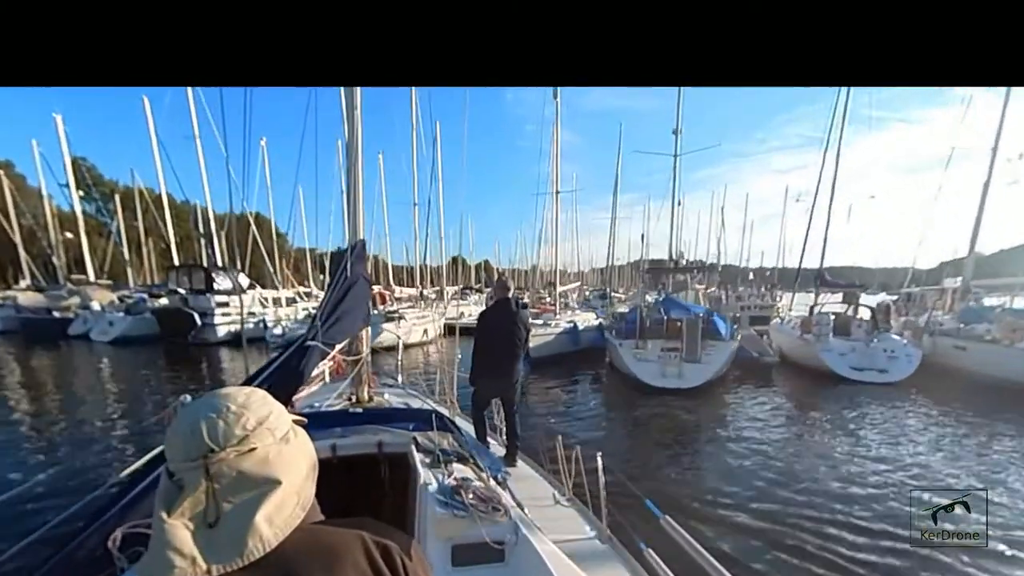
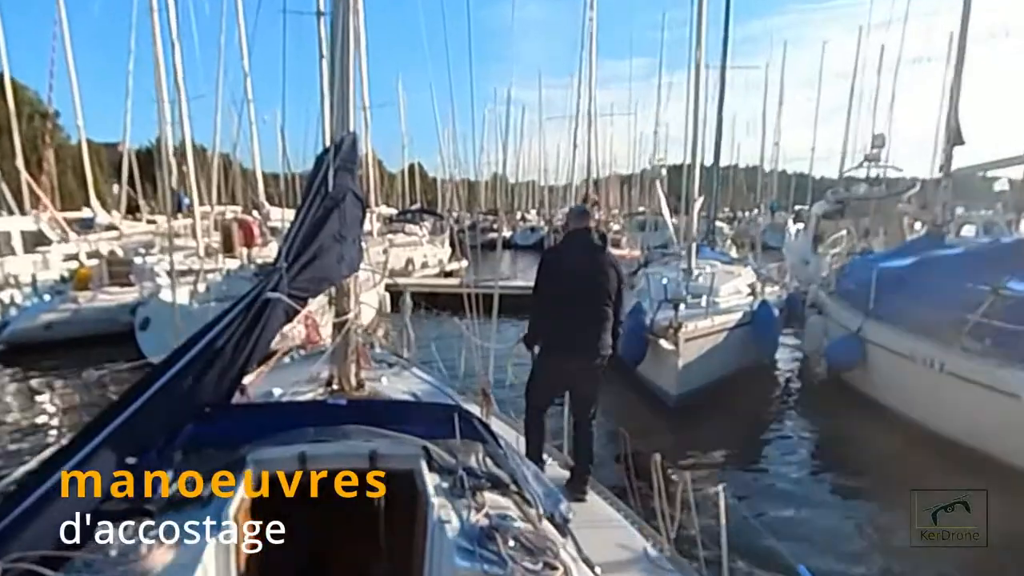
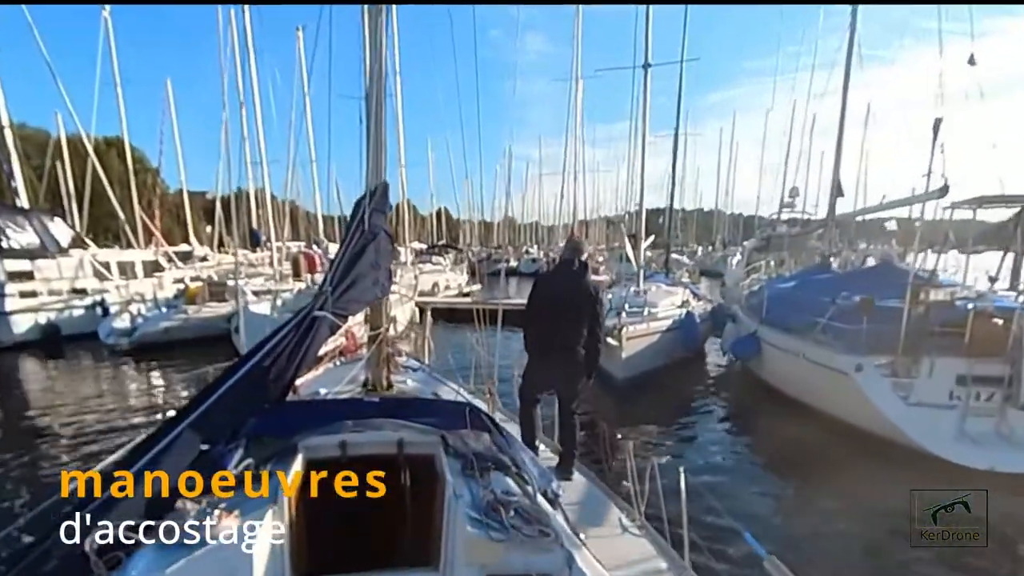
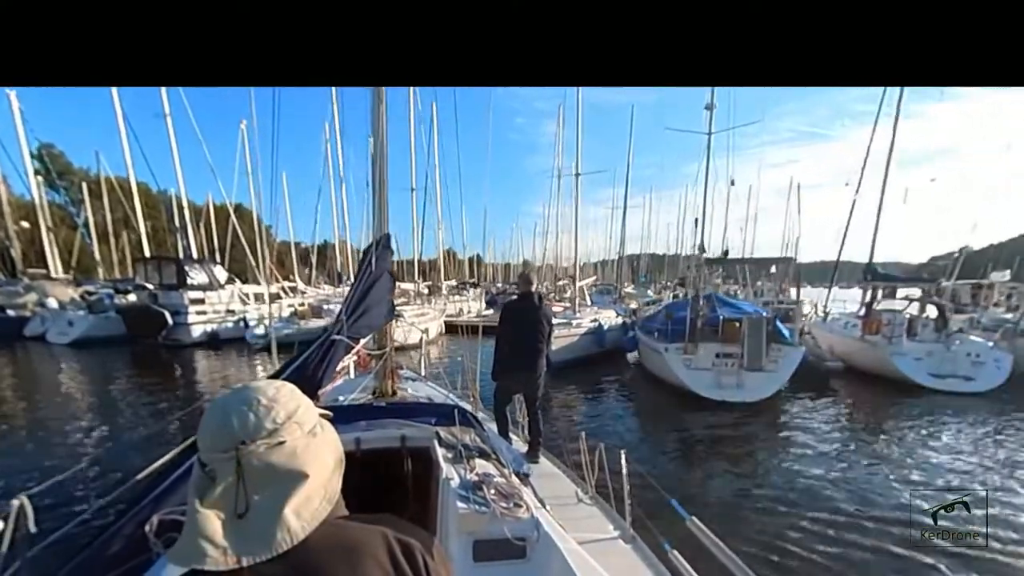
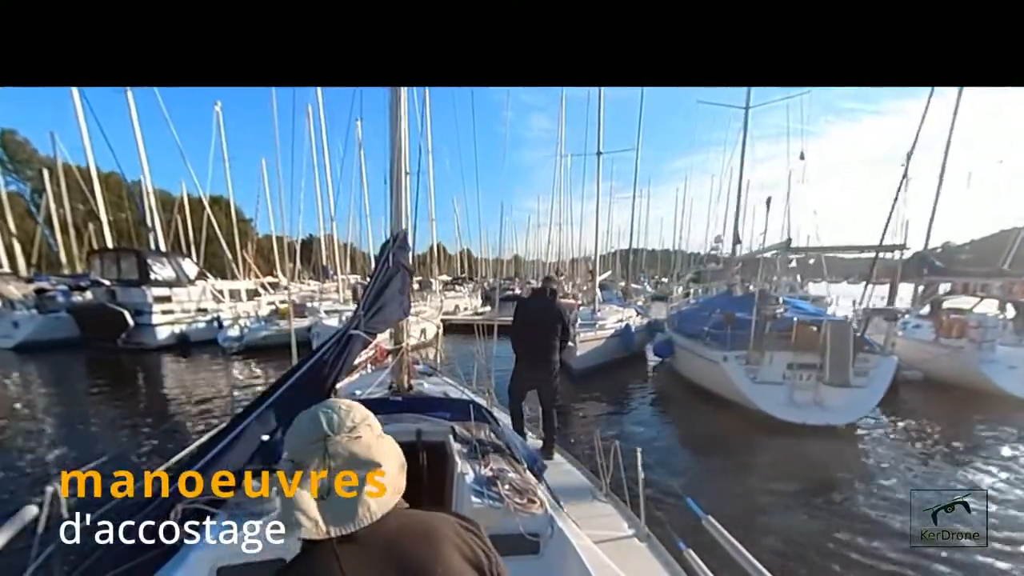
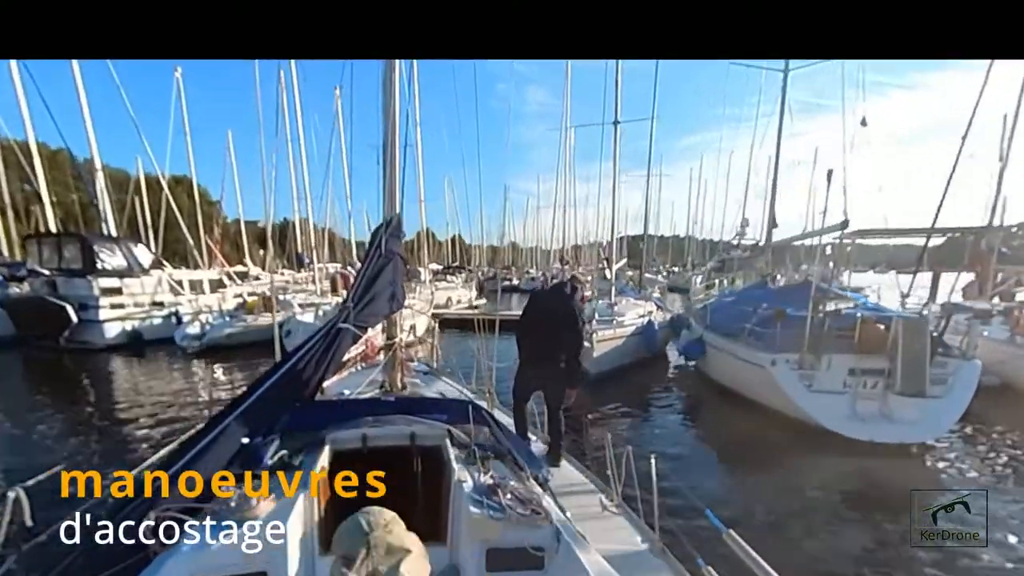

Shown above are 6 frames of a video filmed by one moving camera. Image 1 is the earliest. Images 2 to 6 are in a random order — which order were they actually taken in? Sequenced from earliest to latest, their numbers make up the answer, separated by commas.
4, 5, 6, 3, 2
